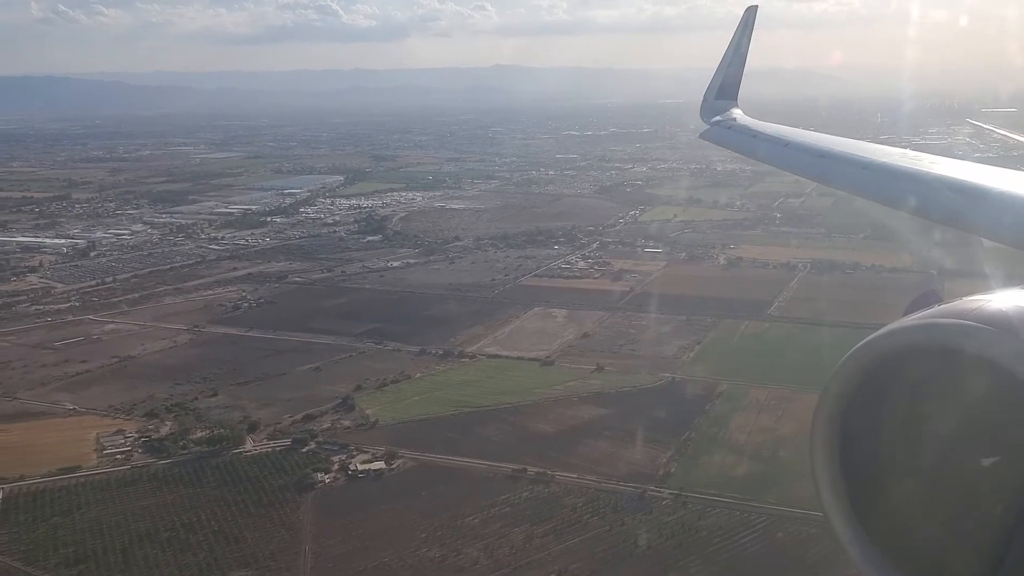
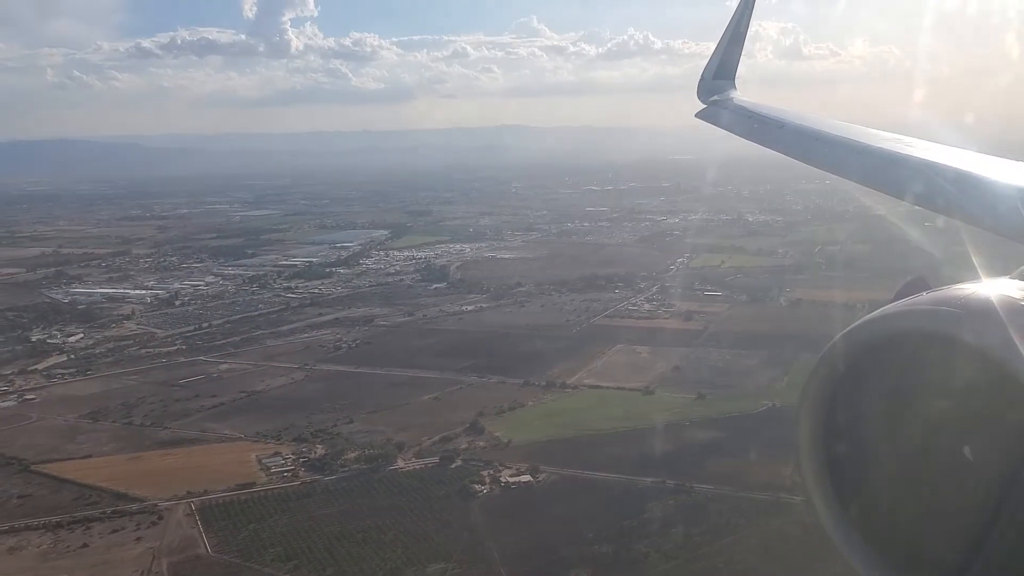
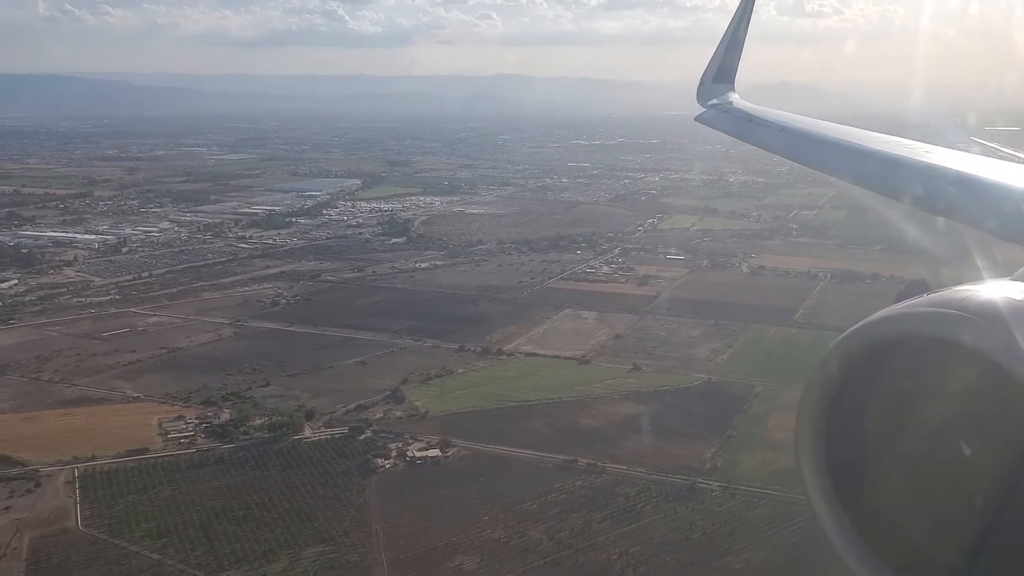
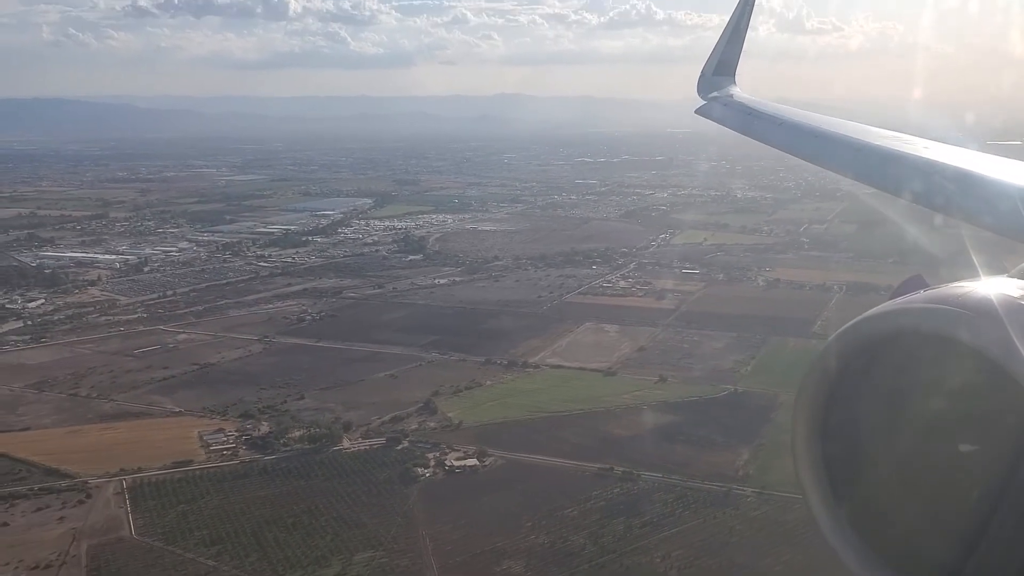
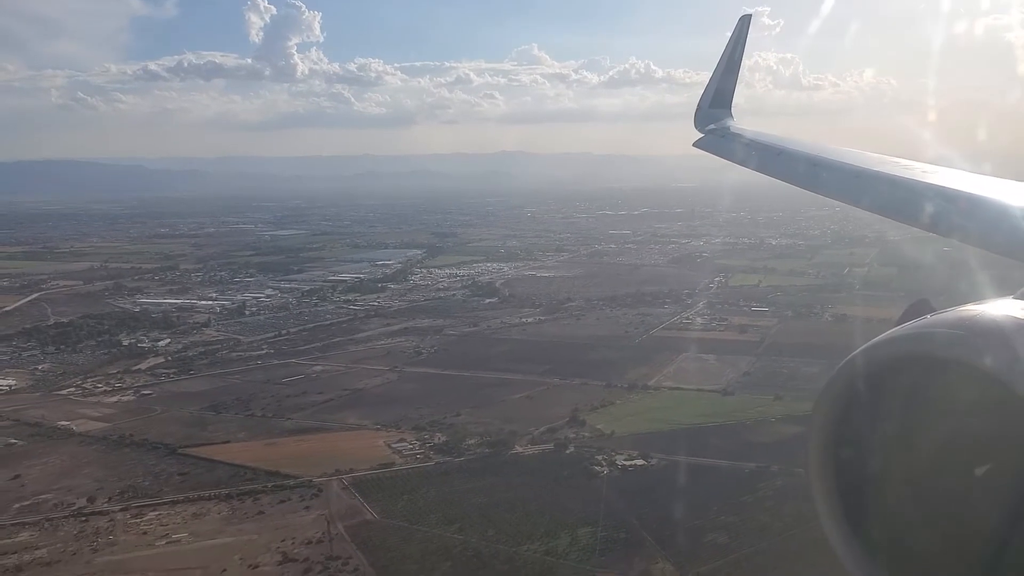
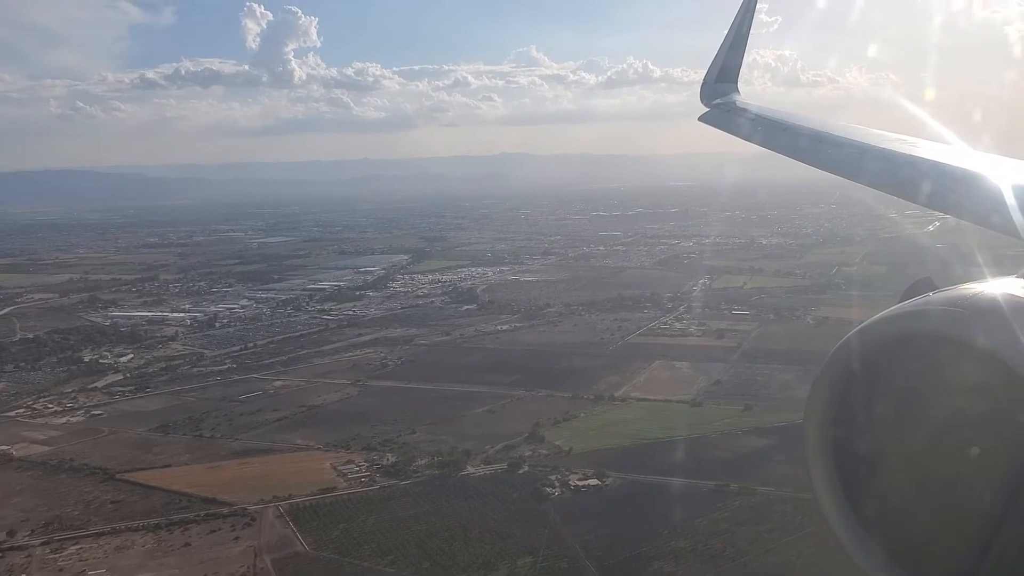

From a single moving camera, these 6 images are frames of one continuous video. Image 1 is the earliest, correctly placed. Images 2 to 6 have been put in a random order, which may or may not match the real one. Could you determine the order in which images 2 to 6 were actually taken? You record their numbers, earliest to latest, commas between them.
3, 4, 2, 6, 5
